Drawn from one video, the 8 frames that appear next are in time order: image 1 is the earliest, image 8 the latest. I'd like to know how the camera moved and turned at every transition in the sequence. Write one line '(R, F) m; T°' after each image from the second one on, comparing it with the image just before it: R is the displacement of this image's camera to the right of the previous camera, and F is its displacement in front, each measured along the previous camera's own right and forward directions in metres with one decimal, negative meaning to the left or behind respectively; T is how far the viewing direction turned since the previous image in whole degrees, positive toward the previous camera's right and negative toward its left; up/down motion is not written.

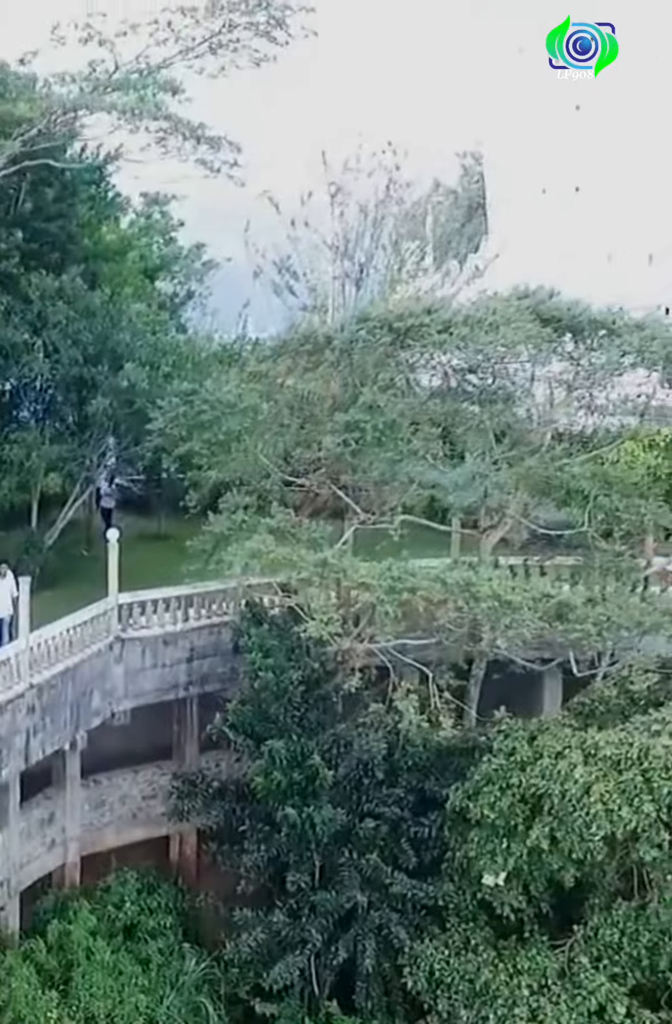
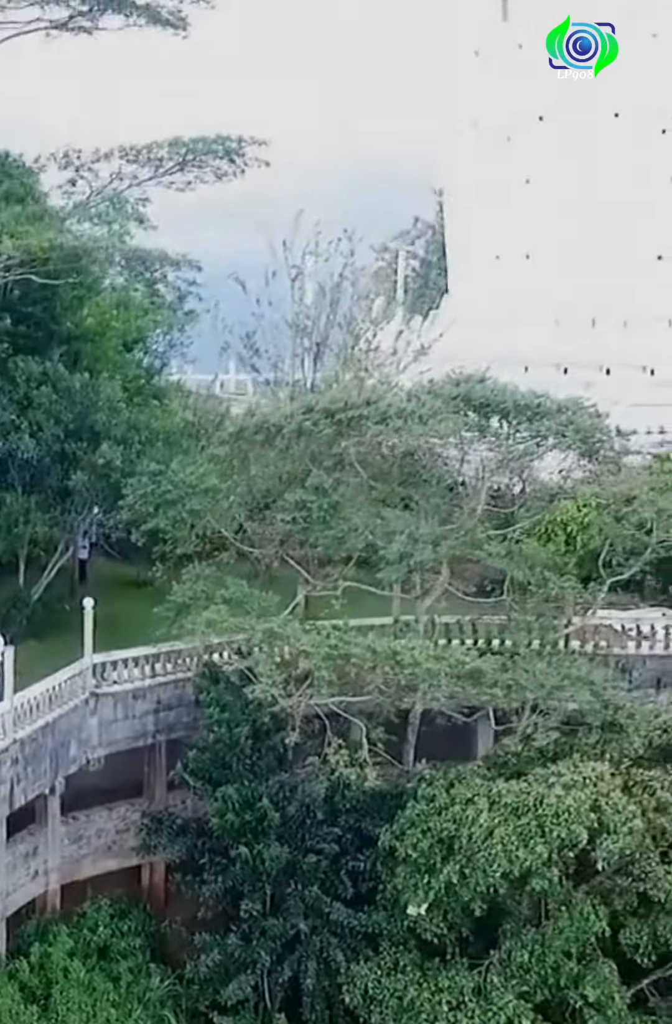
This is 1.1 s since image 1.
(+0.4, -1.4) m; 0°
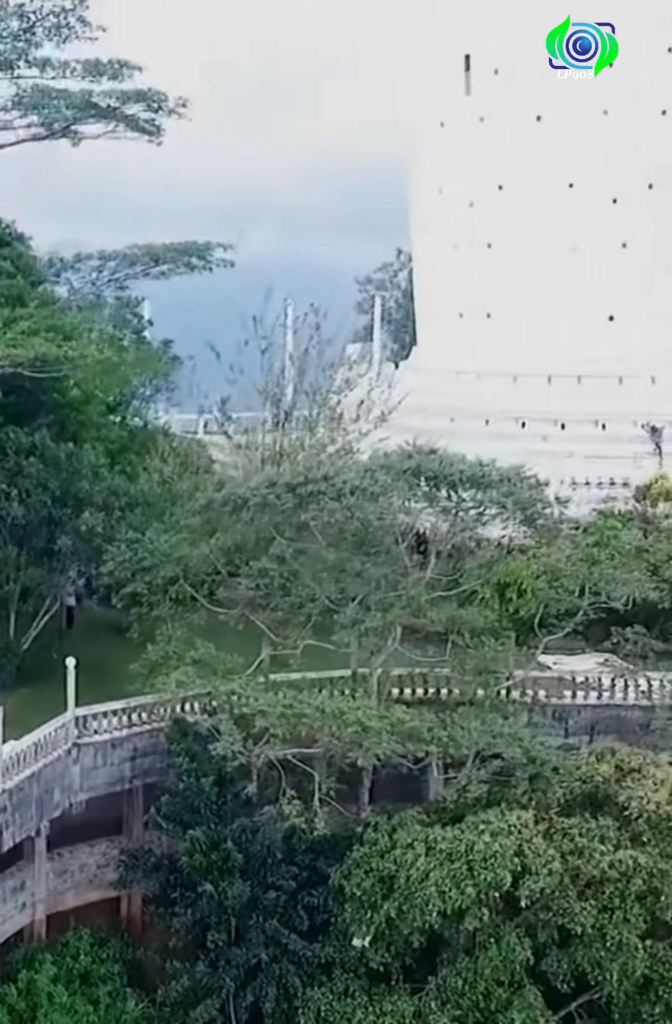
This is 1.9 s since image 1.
(+0.4, -1.2) m; 0°
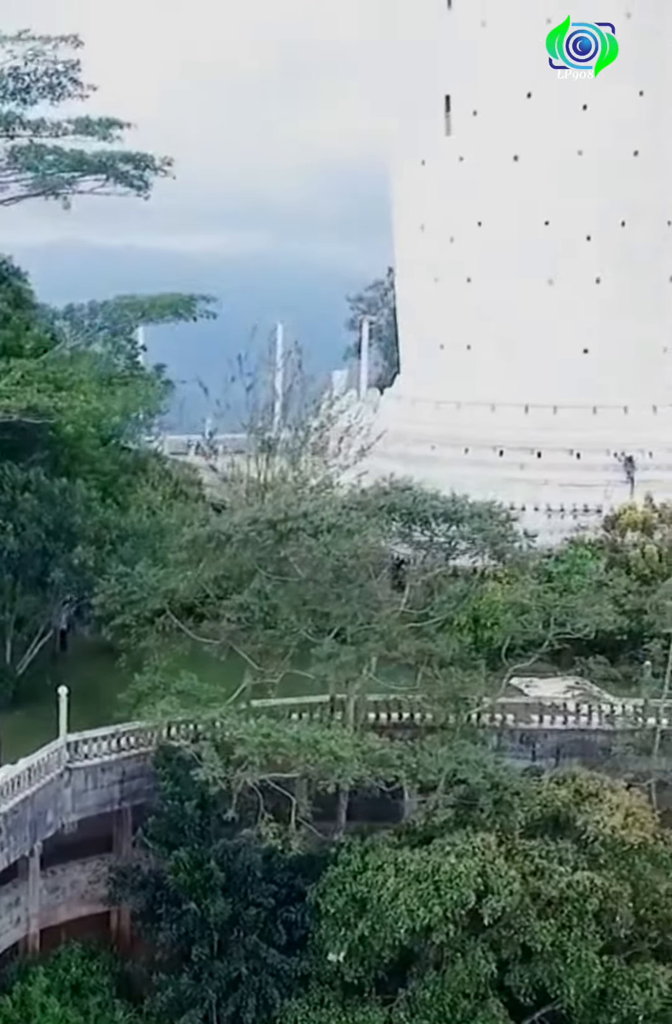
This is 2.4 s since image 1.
(+0.2, -0.8) m; 0°
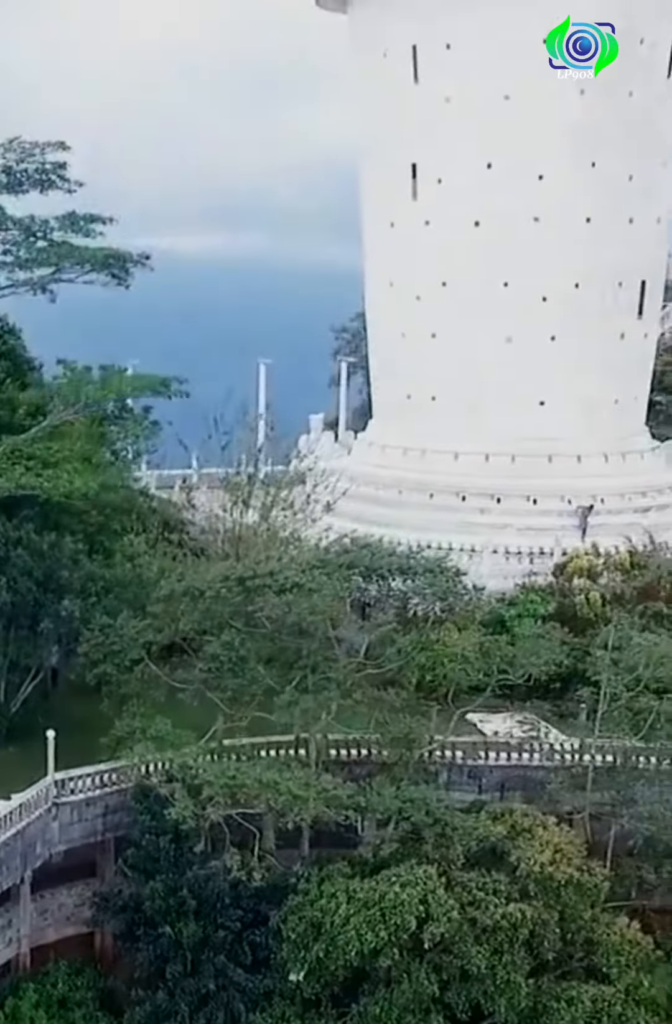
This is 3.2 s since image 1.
(+0.4, -1.5) m; 0°
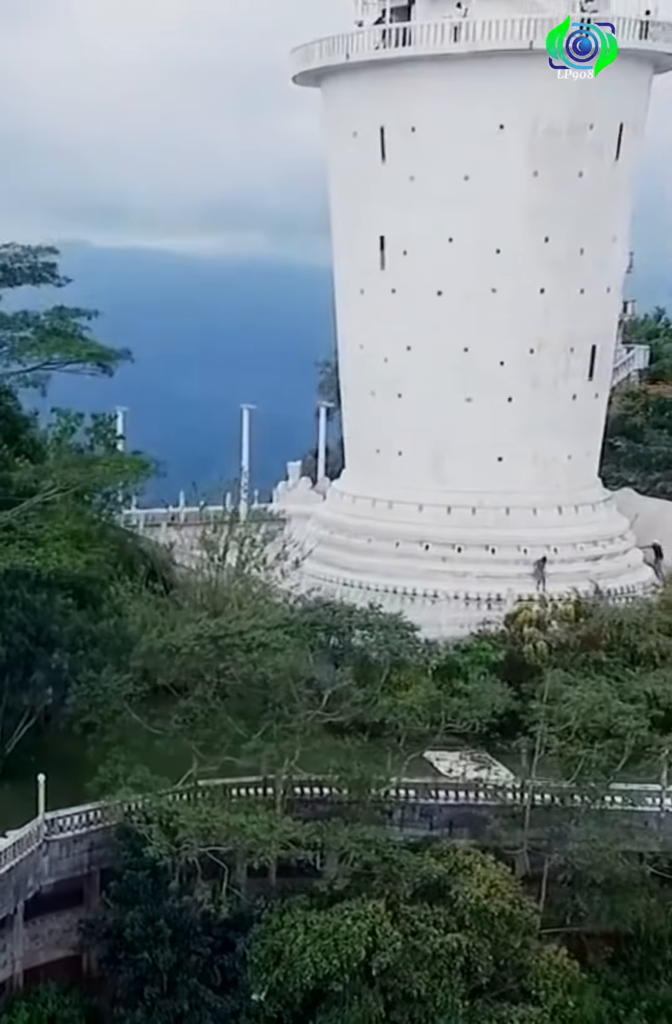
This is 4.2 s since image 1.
(+0.5, -1.7) m; 0°
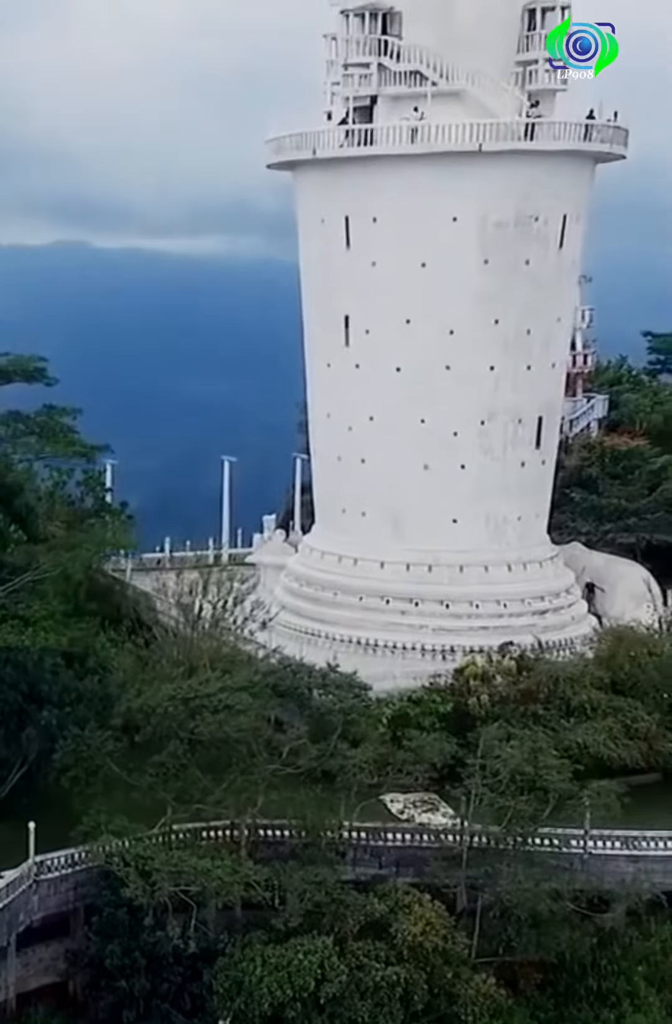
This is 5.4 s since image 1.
(+0.6, -2.1) m; 0°
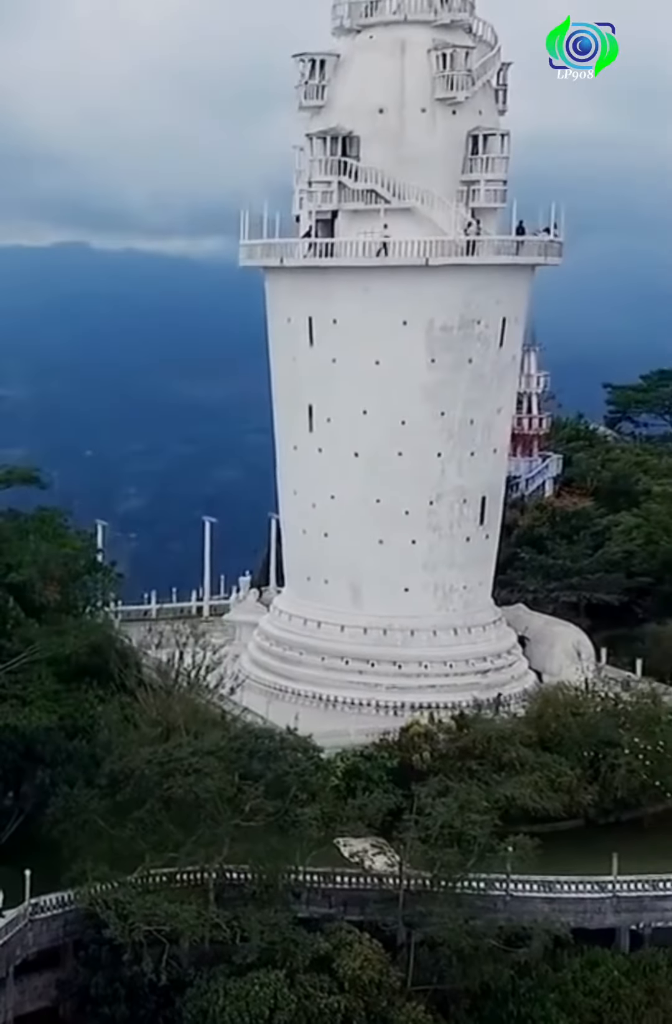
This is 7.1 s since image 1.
(+0.7, -3.0) m; 0°
